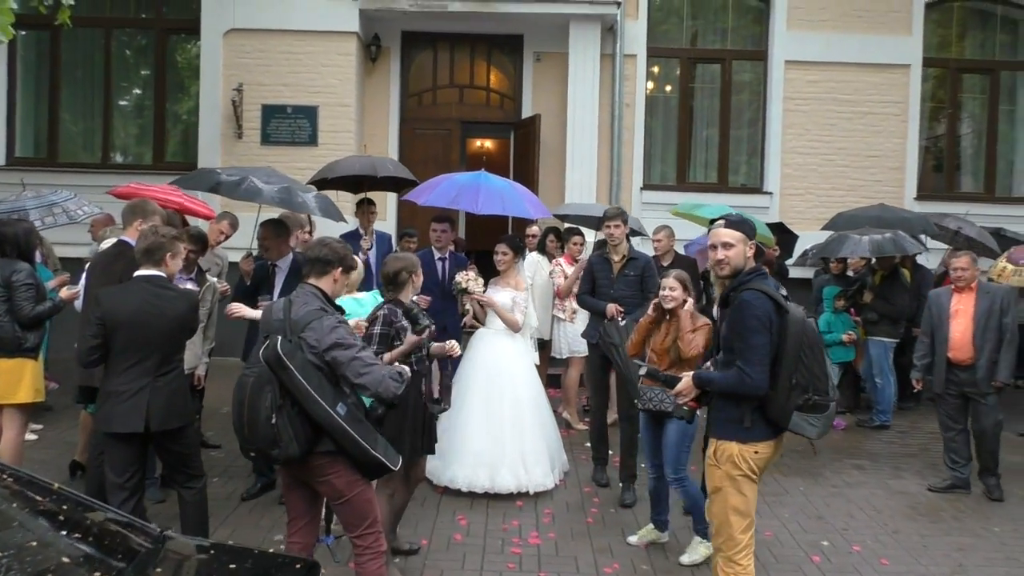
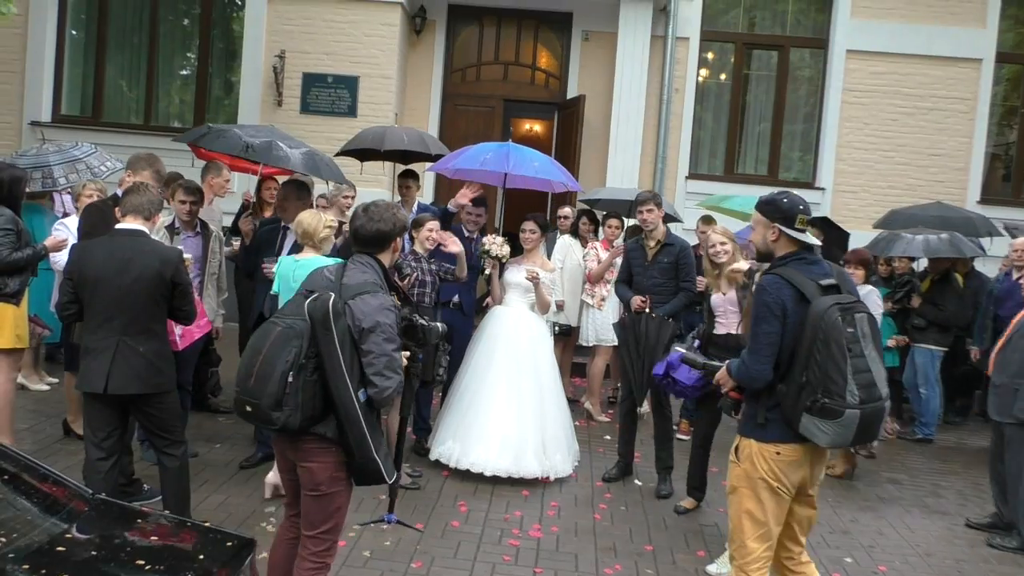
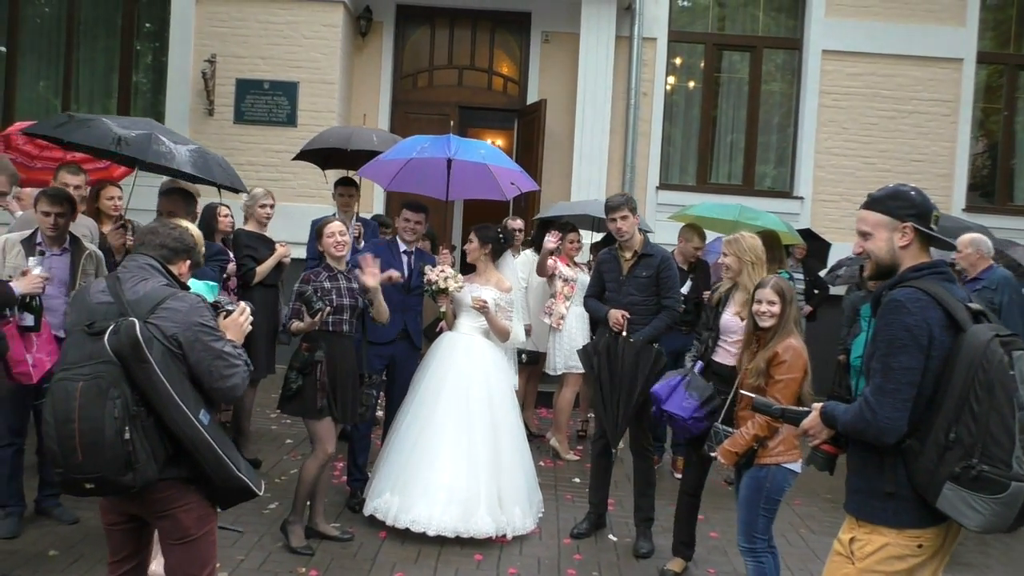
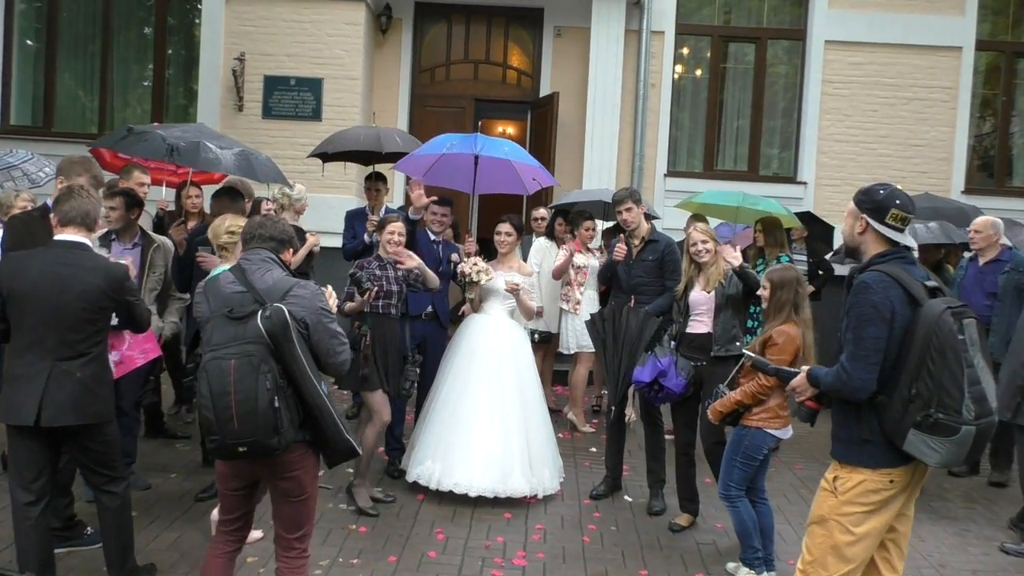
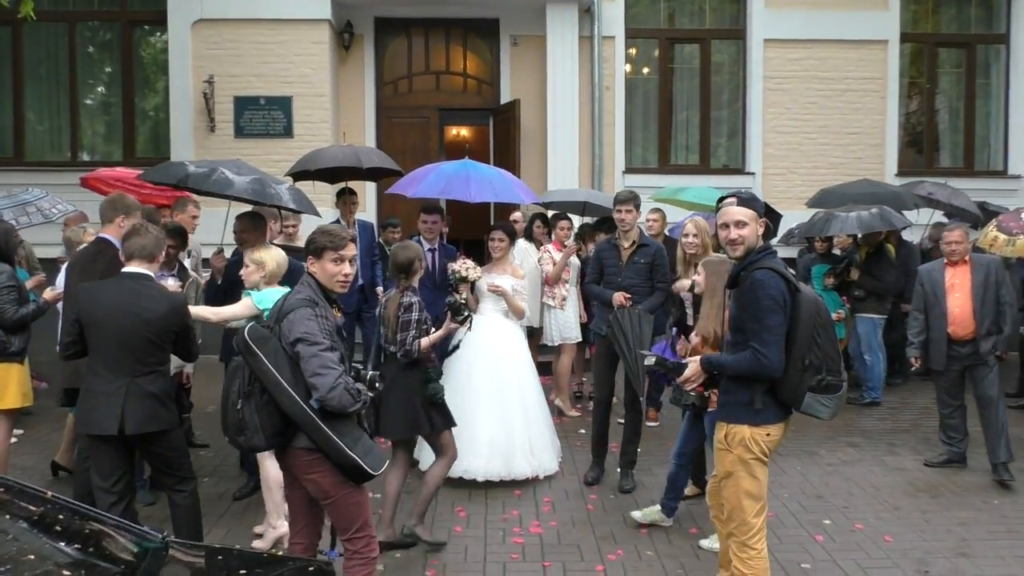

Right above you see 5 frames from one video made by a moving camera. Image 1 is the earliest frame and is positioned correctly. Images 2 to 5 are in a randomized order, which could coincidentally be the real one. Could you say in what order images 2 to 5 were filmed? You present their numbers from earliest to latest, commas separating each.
5, 2, 4, 3
